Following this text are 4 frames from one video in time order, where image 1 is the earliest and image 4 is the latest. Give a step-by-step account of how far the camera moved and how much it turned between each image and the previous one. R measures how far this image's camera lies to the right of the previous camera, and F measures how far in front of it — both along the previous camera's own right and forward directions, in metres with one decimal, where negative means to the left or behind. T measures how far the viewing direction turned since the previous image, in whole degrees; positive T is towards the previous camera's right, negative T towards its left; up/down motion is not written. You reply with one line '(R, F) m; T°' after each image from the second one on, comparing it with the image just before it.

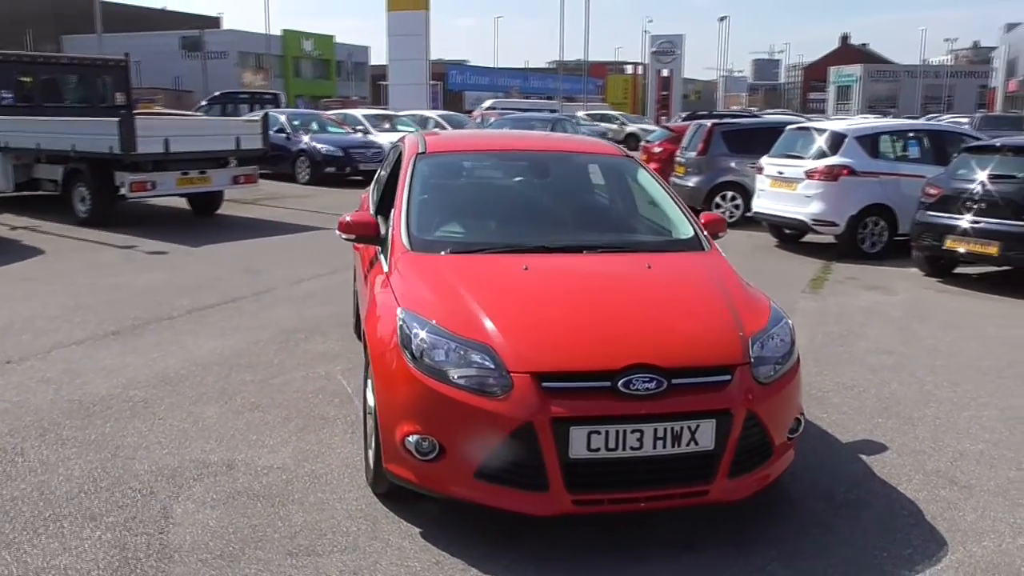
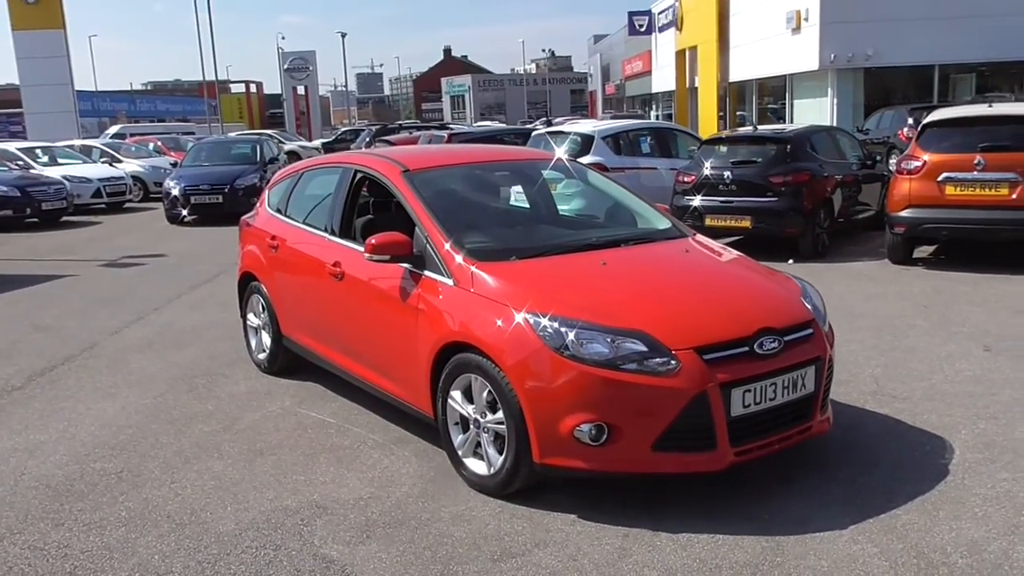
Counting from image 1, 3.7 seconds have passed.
(-2.2, +0.1) m; +24°
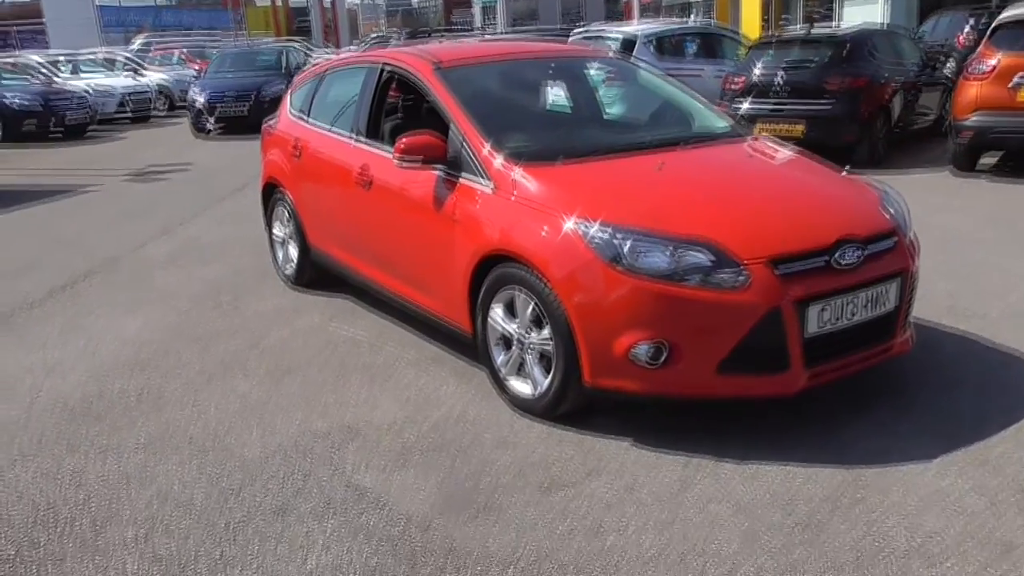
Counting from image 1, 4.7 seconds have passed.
(-0.1, +0.4) m; -2°
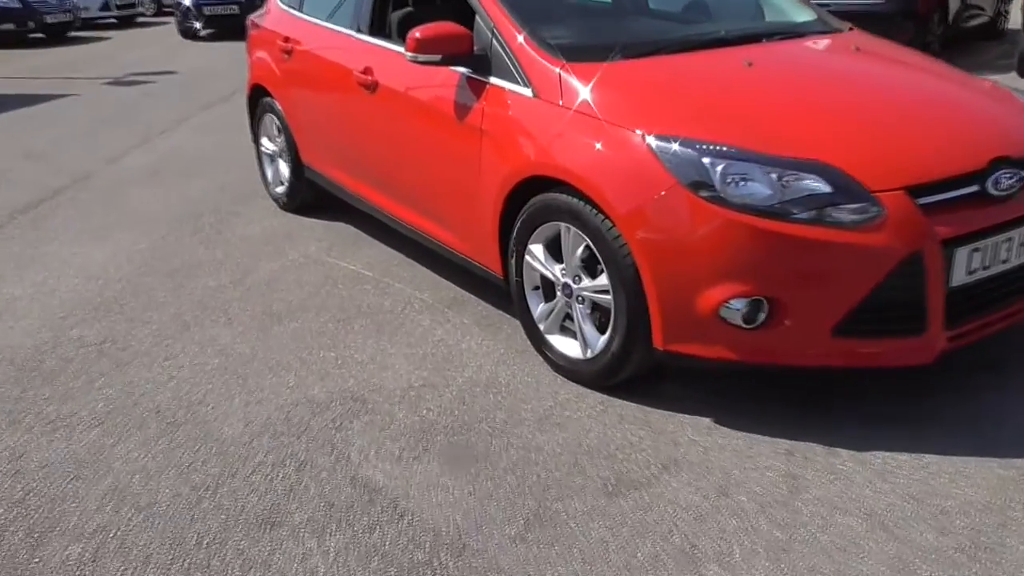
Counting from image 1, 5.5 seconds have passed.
(-0.2, +0.8) m; 0°
